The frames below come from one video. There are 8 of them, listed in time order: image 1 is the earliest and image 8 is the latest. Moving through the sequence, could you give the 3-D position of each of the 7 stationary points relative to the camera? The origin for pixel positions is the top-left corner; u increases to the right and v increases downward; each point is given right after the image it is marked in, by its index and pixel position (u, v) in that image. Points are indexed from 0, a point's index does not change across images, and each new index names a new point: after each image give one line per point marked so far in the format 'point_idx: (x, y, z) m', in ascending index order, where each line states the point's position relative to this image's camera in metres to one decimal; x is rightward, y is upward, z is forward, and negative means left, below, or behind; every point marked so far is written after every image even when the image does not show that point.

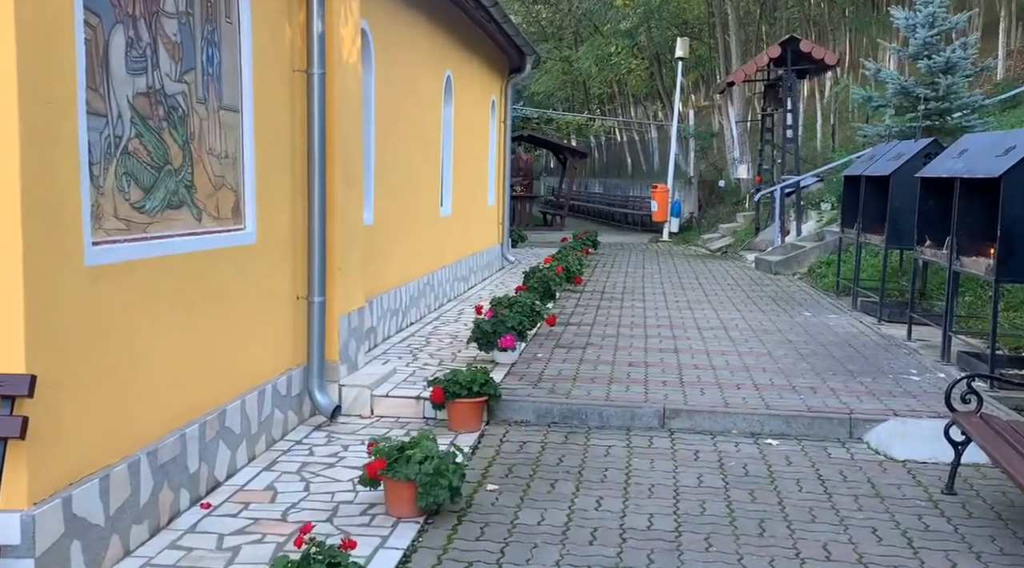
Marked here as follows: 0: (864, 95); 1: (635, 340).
0: (+4.3, +2.3, +13.9) m
1: (+1.0, -0.5, +9.5) m
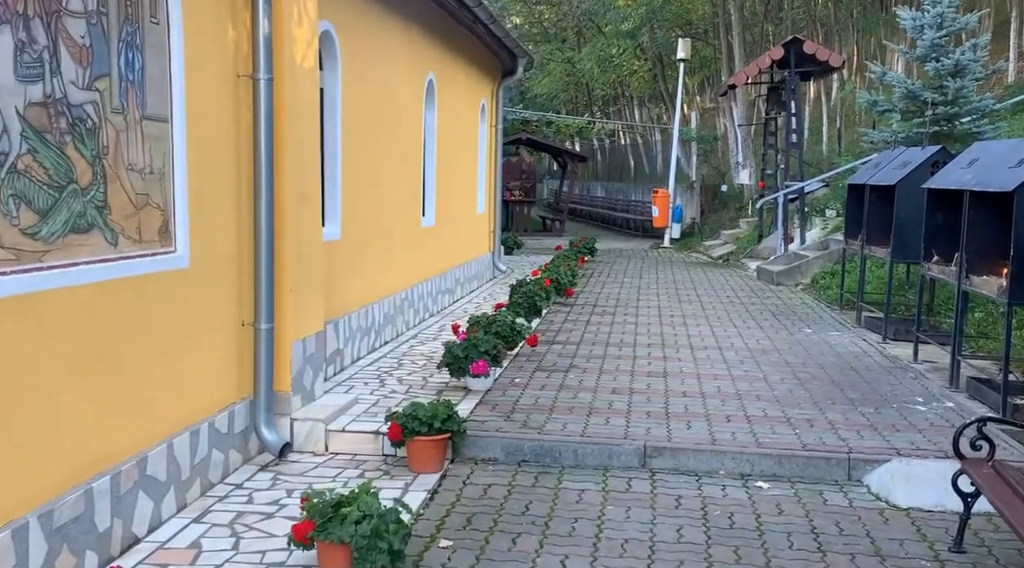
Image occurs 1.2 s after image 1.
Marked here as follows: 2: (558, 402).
0: (+4.2, +2.2, +13.3) m
1: (+0.9, -0.6, +8.9) m
2: (+0.3, -0.8, +7.3) m
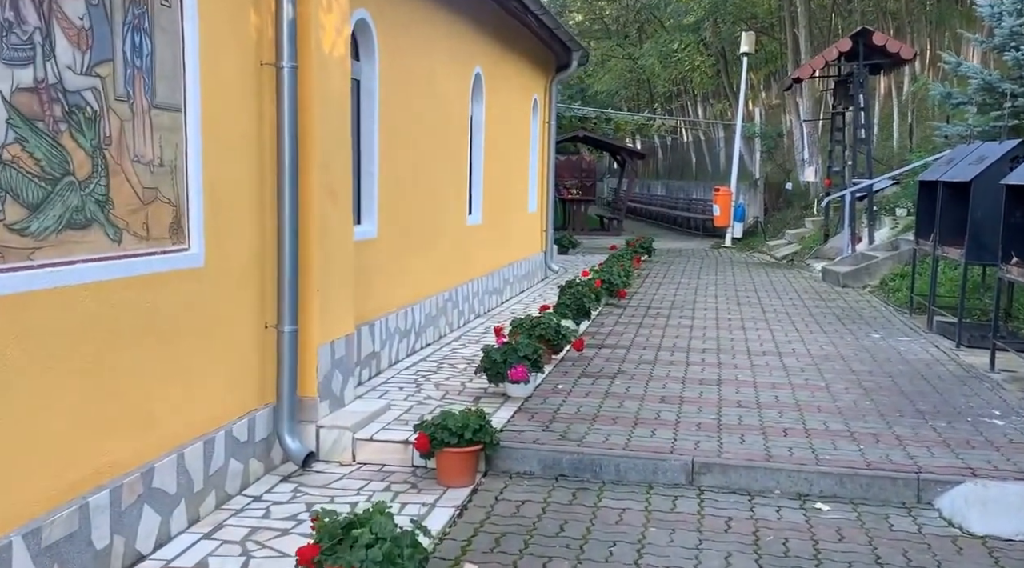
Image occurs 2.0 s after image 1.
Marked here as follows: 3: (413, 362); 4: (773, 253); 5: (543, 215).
0: (+4.8, +2.1, +12.6) m
1: (+1.2, -0.6, +8.4) m
2: (+0.5, -0.8, +6.8) m
3: (-0.7, -0.6, +8.3) m
4: (+4.5, +0.6, +19.8) m
5: (+0.4, +0.9, +15.1) m
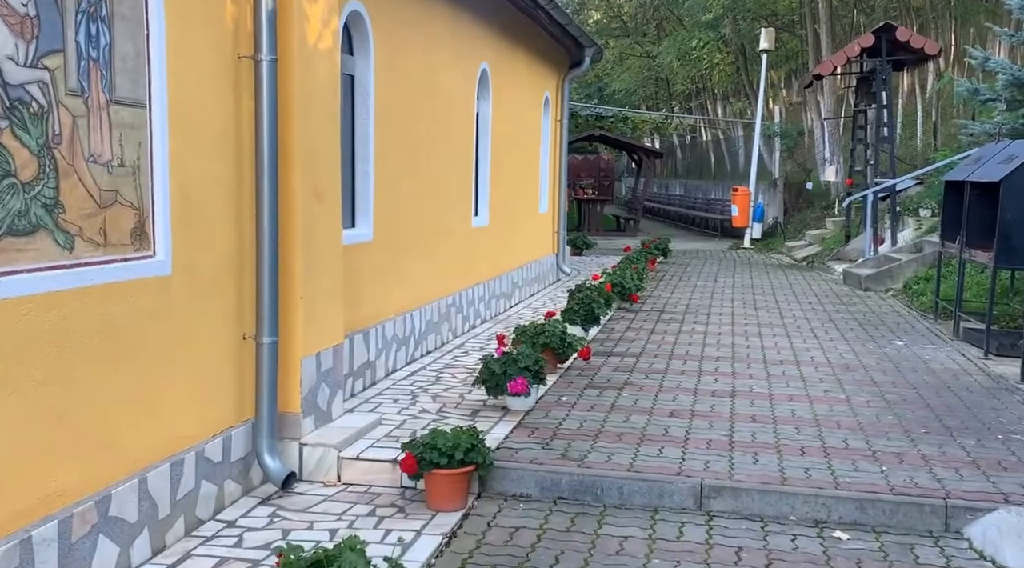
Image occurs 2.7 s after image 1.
0: (+4.9, +2.1, +12.2) m
1: (+1.2, -0.7, +8.0) m
2: (+0.5, -0.8, +6.4) m
3: (-0.7, -0.6, +7.9) m
4: (+4.8, +0.5, +19.3) m
5: (+0.6, +0.9, +14.7) m
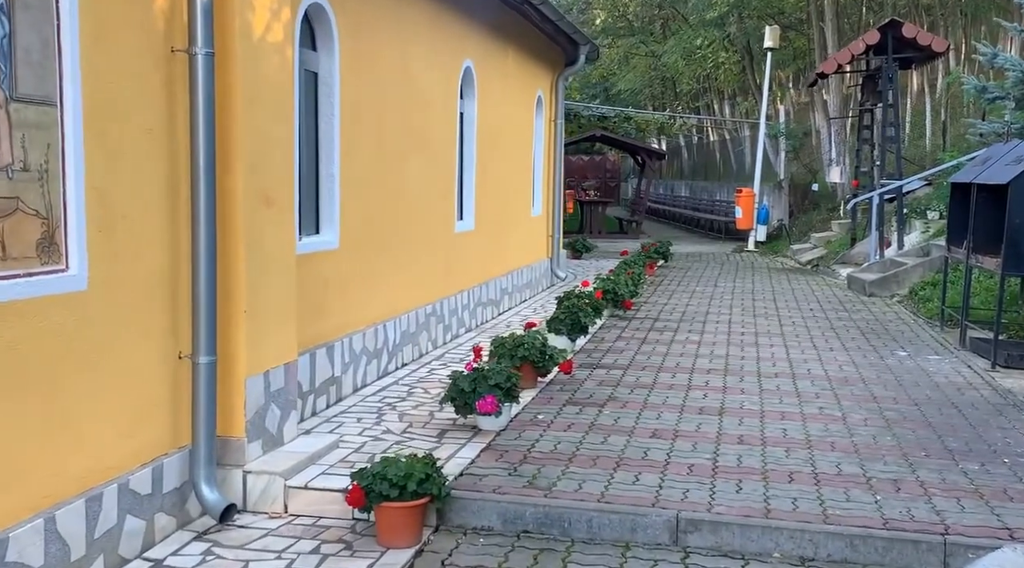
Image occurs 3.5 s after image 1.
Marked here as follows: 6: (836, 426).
0: (+4.8, +2.0, +11.7) m
1: (+1.1, -0.7, +7.5) m
2: (+0.4, -0.9, +6.0) m
3: (-0.8, -0.7, +7.5) m
4: (+4.7, +0.4, +18.8) m
5: (+0.5, +0.8, +14.2) m
6: (+1.9, -0.8, +6.7) m
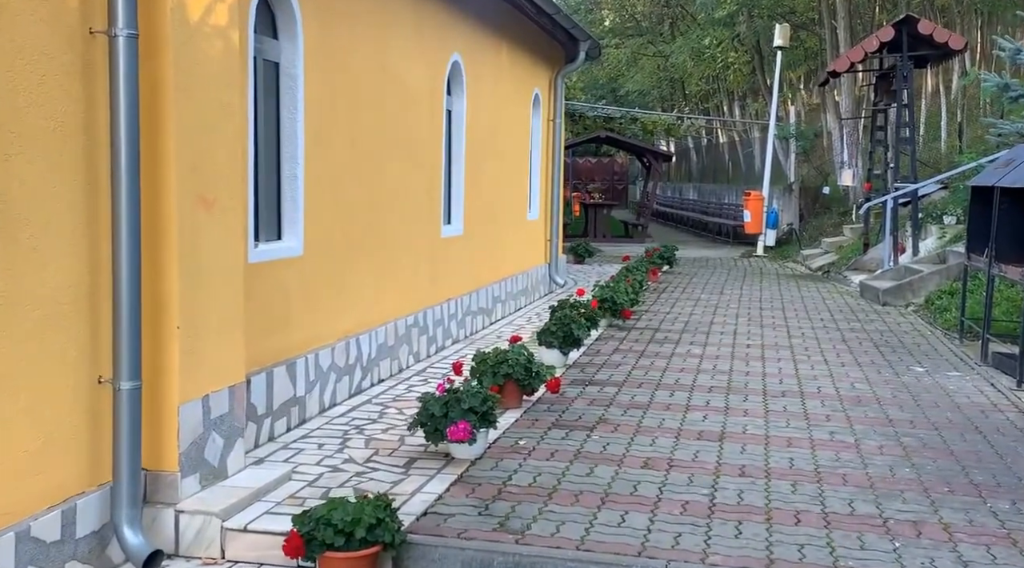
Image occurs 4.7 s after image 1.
0: (+4.7, +2.0, +11.0) m
1: (+1.0, -0.8, +6.9) m
2: (+0.2, -0.9, +5.3) m
3: (-1.0, -0.7, +6.9) m
4: (+4.7, +0.3, +18.2) m
5: (+0.4, +0.7, +13.6) m
6: (+1.8, -0.9, +6.0) m
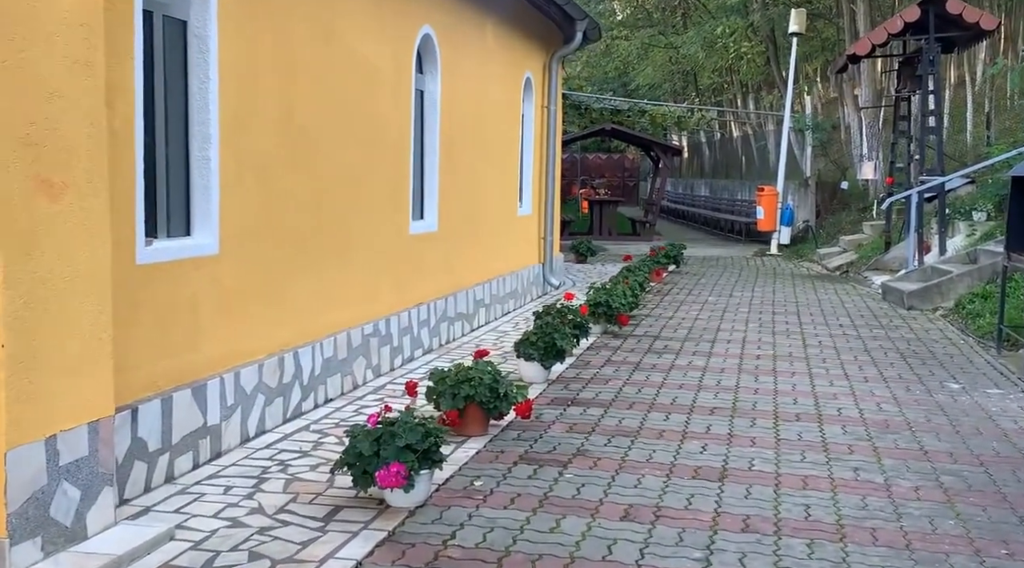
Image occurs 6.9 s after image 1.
0: (+4.6, +1.9, +9.8) m
1: (+0.8, -0.8, +5.8) m
2: (0.0, -1.0, +4.2) m
3: (-1.2, -0.8, +5.8) m
4: (+4.7, +0.3, +17.0) m
5: (+0.3, +0.7, +12.5) m
6: (+1.6, -0.9, +4.9) m
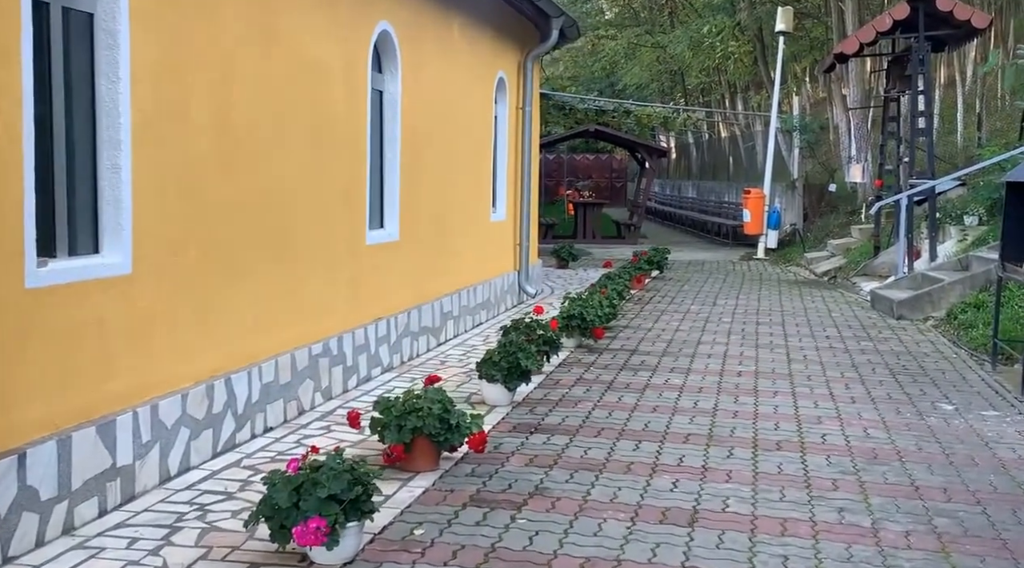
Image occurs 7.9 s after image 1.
0: (+4.3, +1.8, +9.3) m
1: (+0.5, -0.9, +5.3) m
2: (-0.2, -1.1, +3.7) m
3: (-1.4, -0.9, +5.2) m
4: (+4.4, +0.2, +16.5) m
5: (0.0, +0.6, +12.0) m
6: (+1.4, -1.0, +4.4) m
